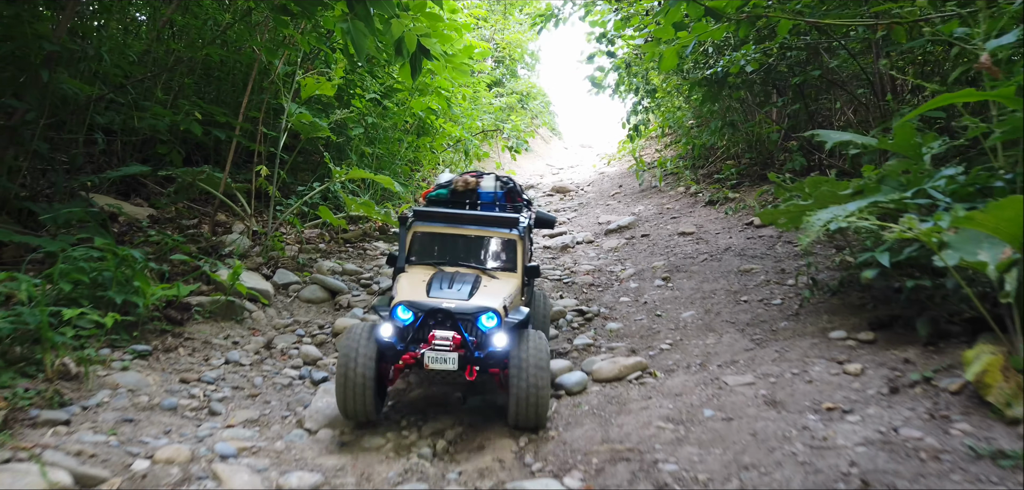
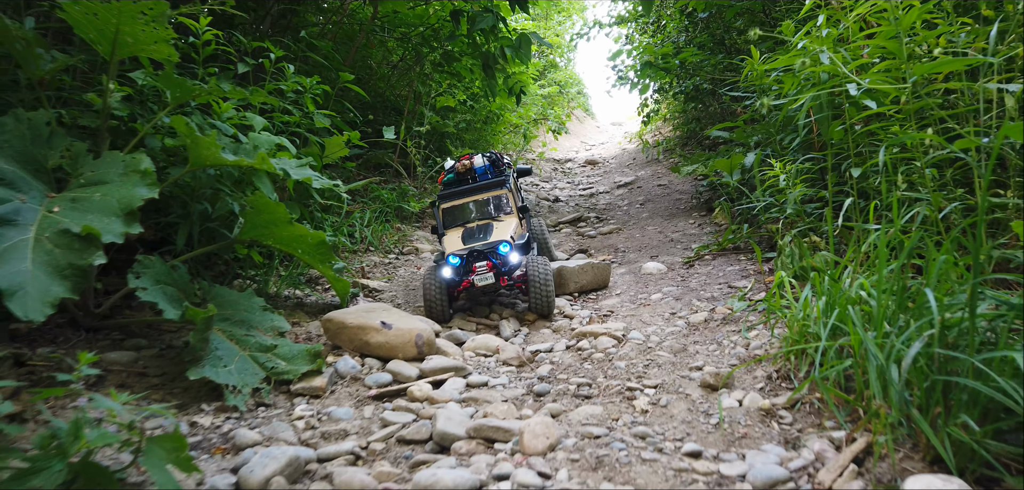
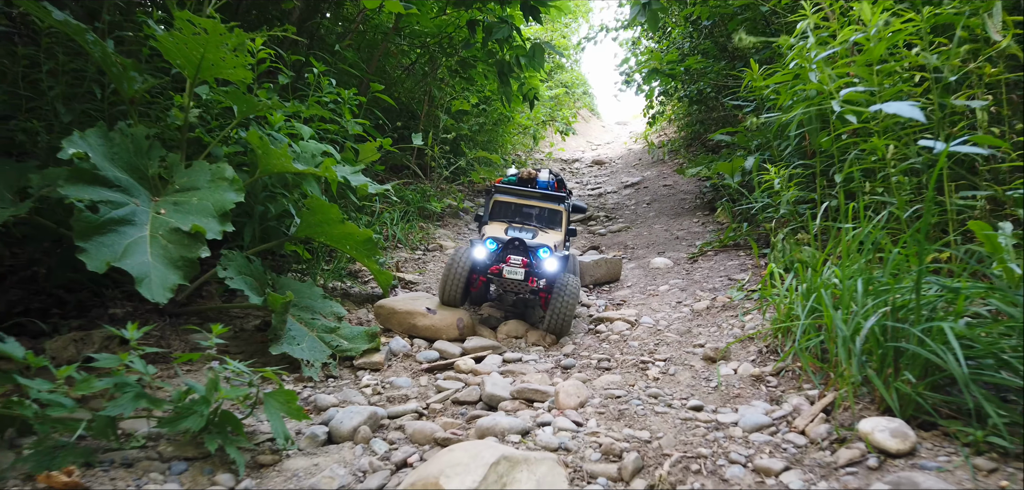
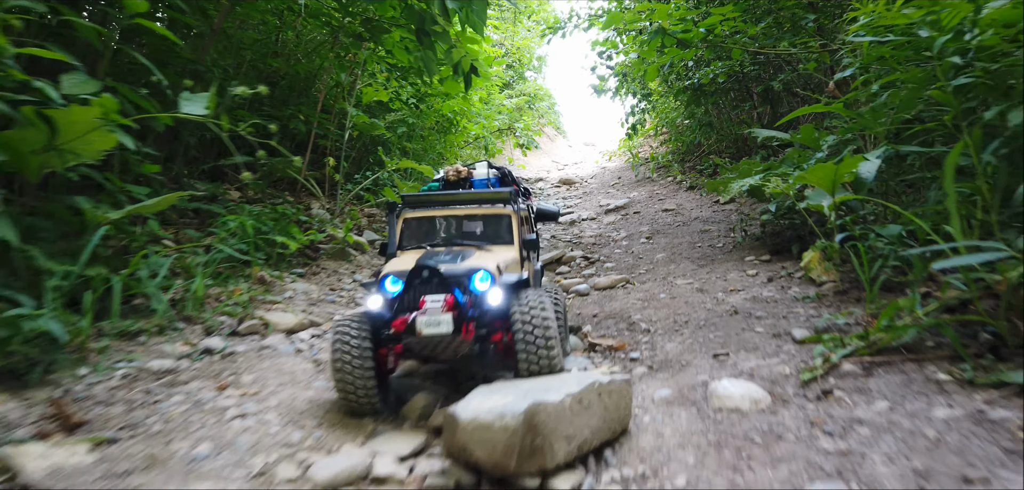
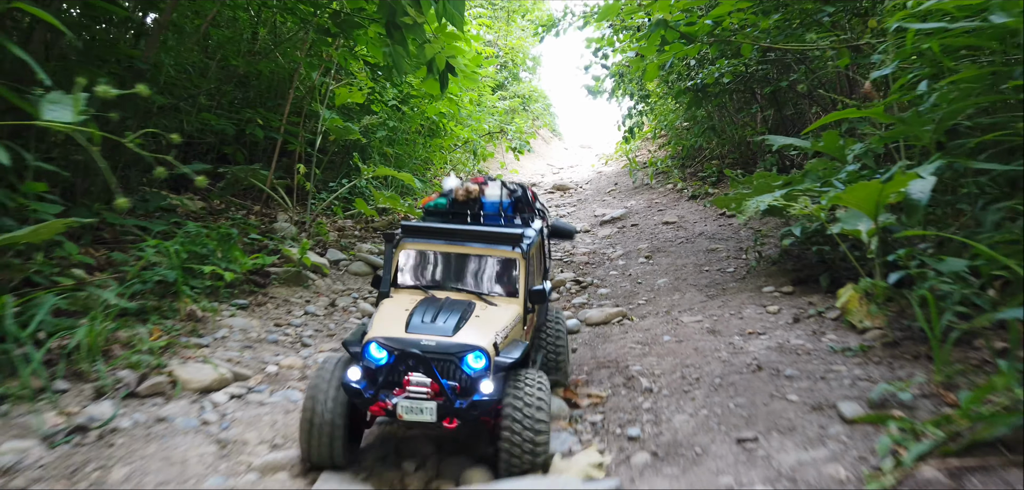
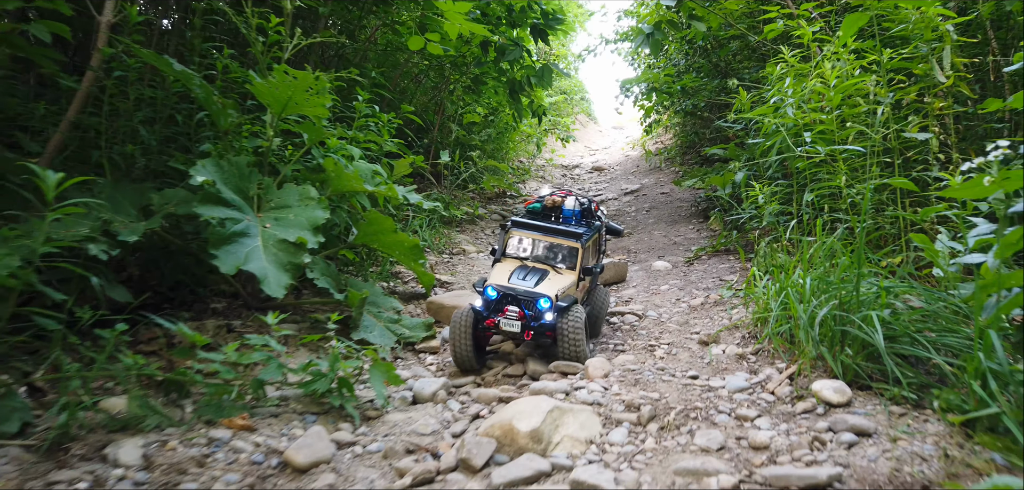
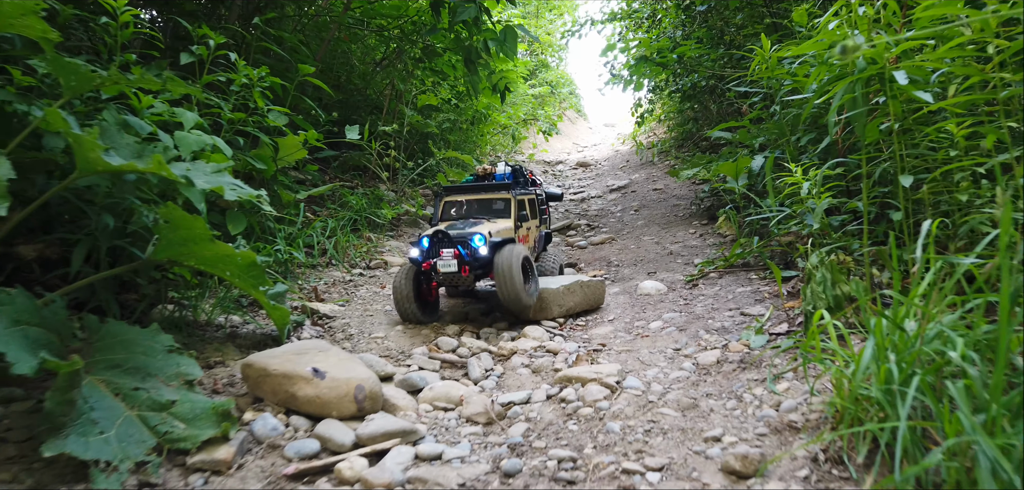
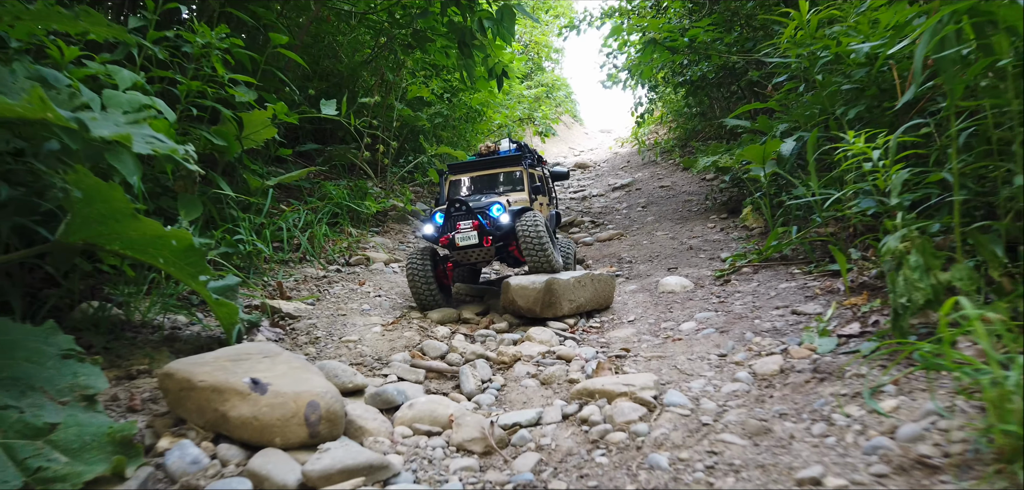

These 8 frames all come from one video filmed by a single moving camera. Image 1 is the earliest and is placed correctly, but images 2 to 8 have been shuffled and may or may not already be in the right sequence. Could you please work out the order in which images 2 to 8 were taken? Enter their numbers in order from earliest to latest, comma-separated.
5, 4, 8, 7, 2, 3, 6
